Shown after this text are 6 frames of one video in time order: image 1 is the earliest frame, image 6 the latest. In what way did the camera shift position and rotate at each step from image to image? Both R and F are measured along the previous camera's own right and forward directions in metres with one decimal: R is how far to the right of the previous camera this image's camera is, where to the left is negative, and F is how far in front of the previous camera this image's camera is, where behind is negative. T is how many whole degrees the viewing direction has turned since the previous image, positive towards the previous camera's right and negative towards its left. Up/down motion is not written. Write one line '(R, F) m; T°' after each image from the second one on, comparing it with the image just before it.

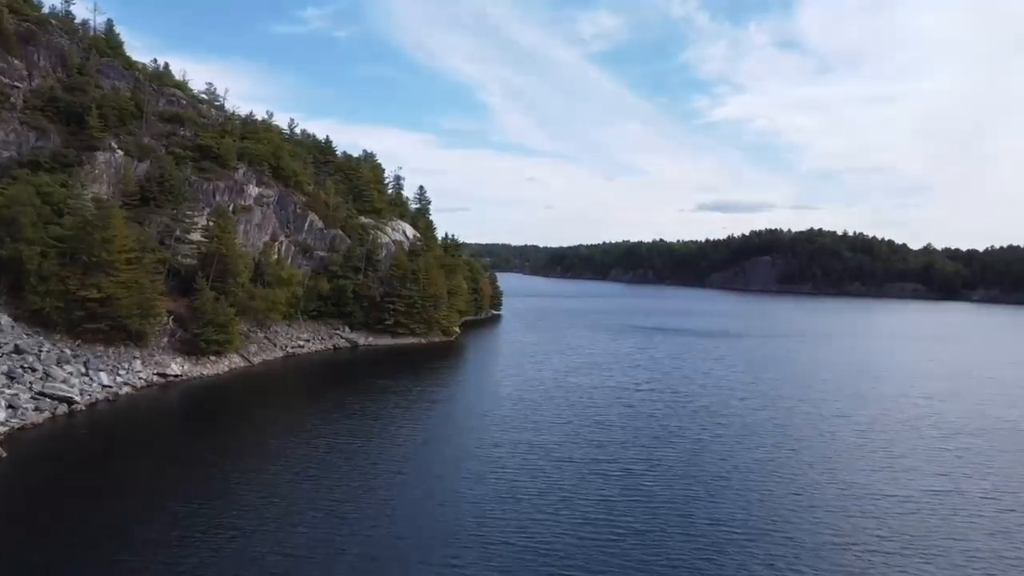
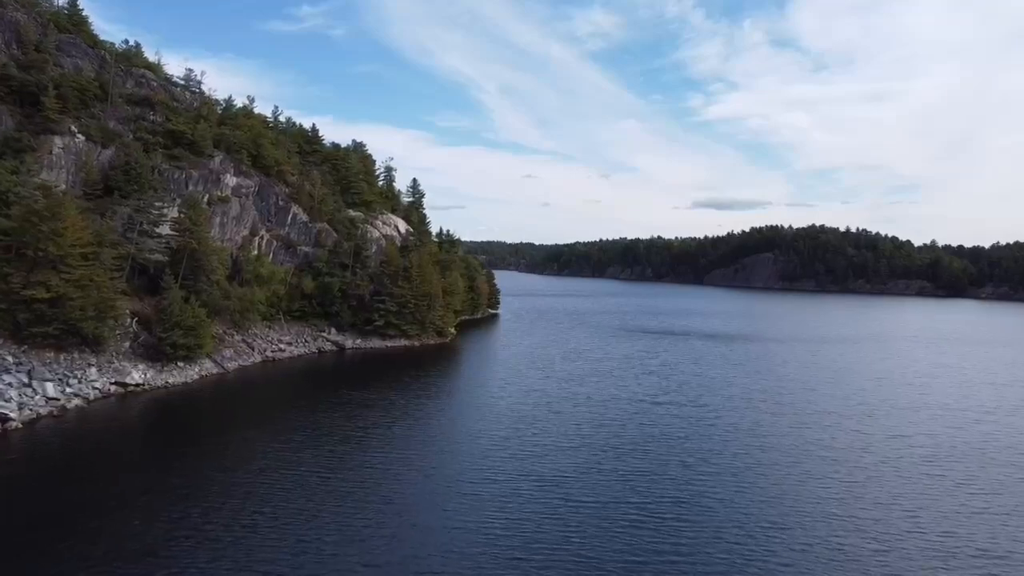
(-0.4, +6.6) m; 0°
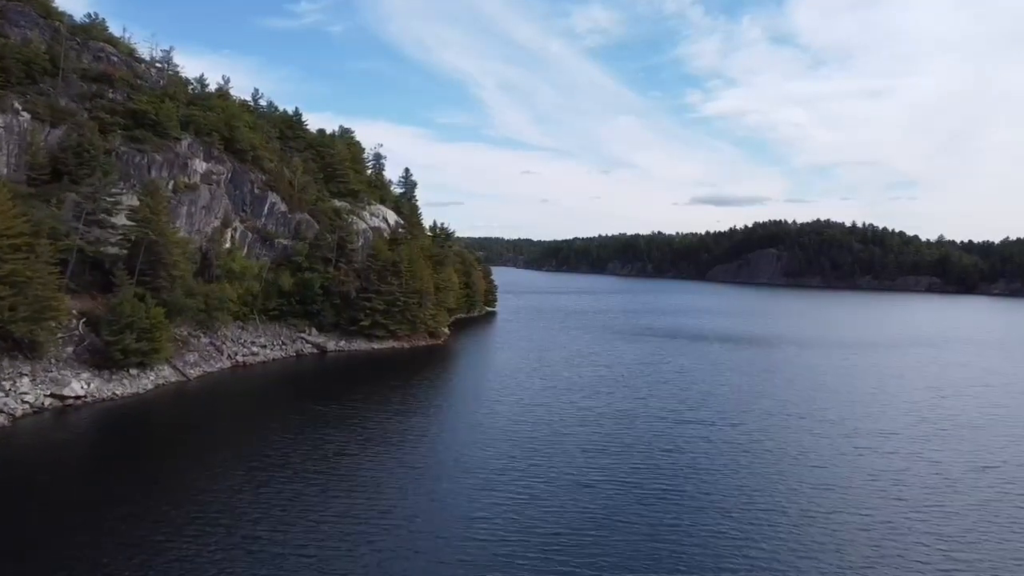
(0.0, +7.4) m; 0°
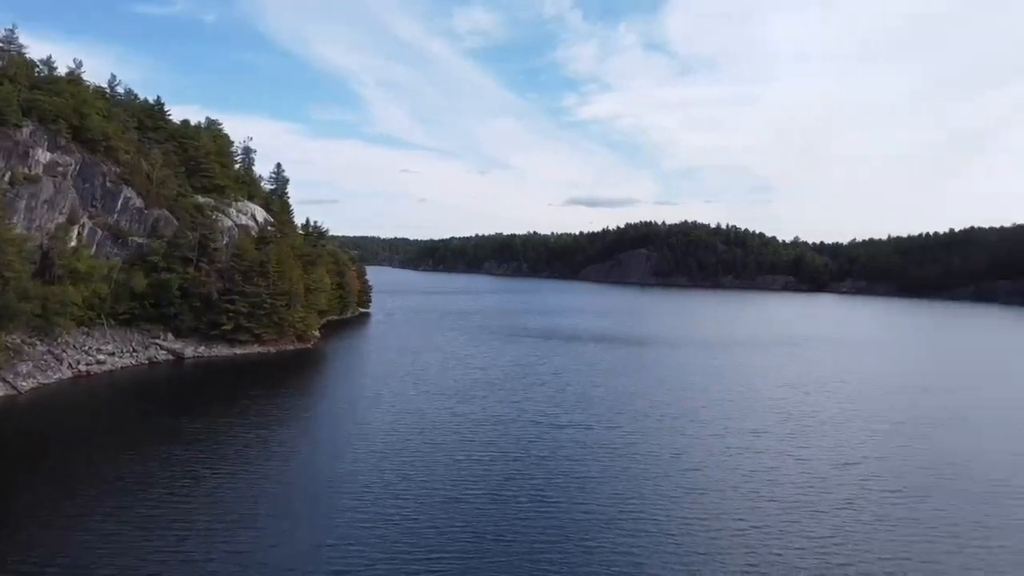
(+0.3, +1.6) m; +9°
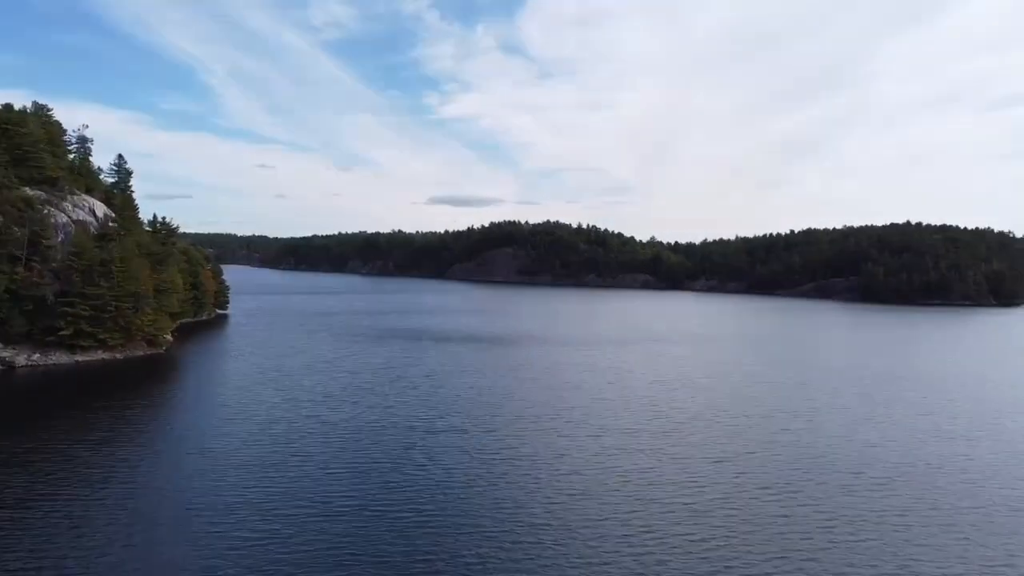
(-0.5, +1.3) m; +9°
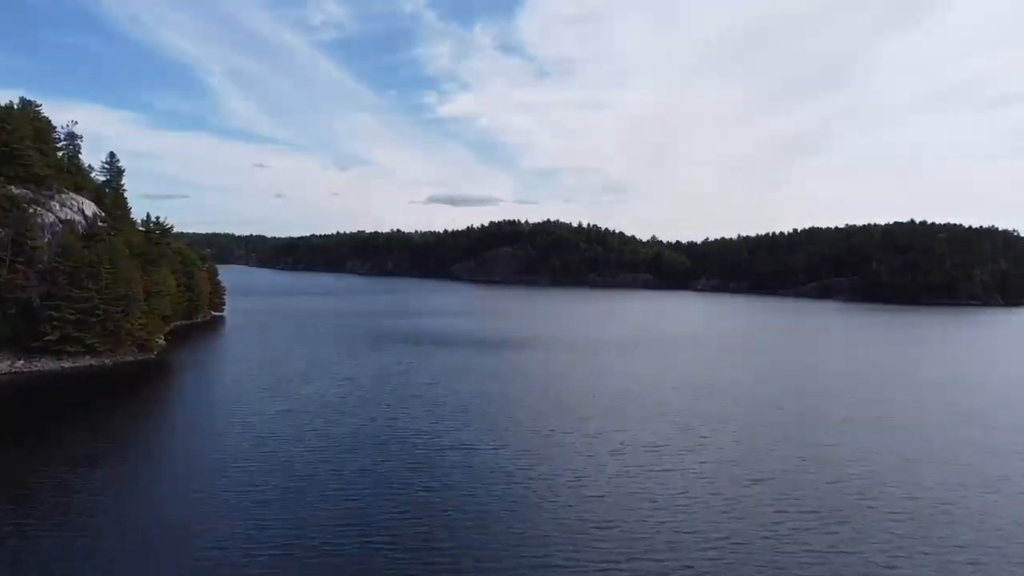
(-0.7, +2.9) m; 0°
